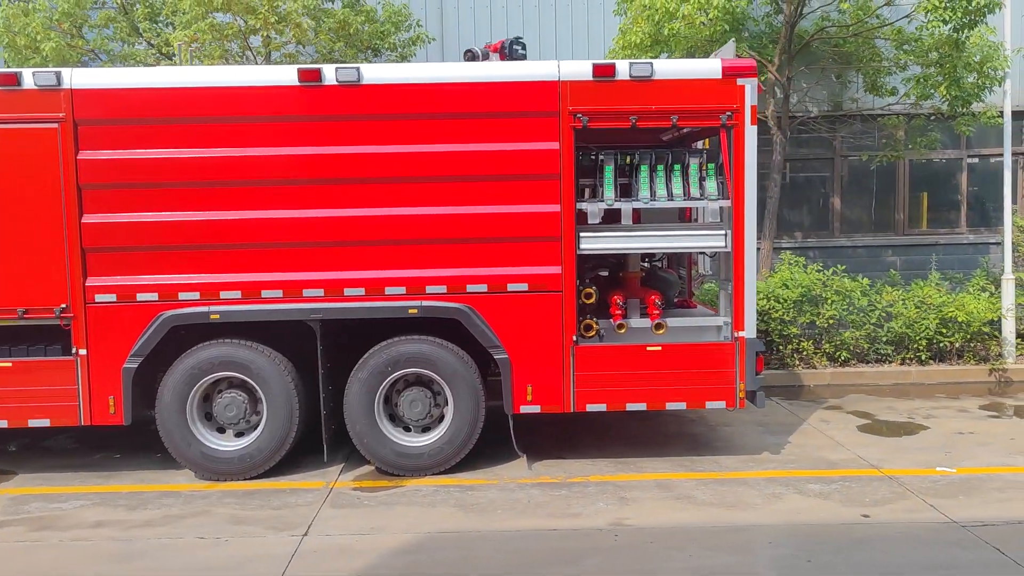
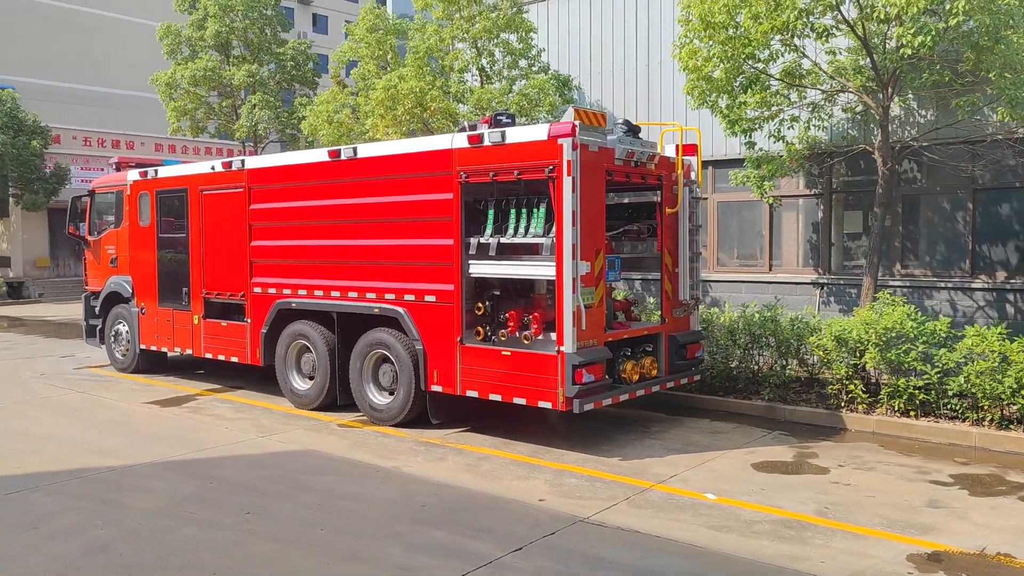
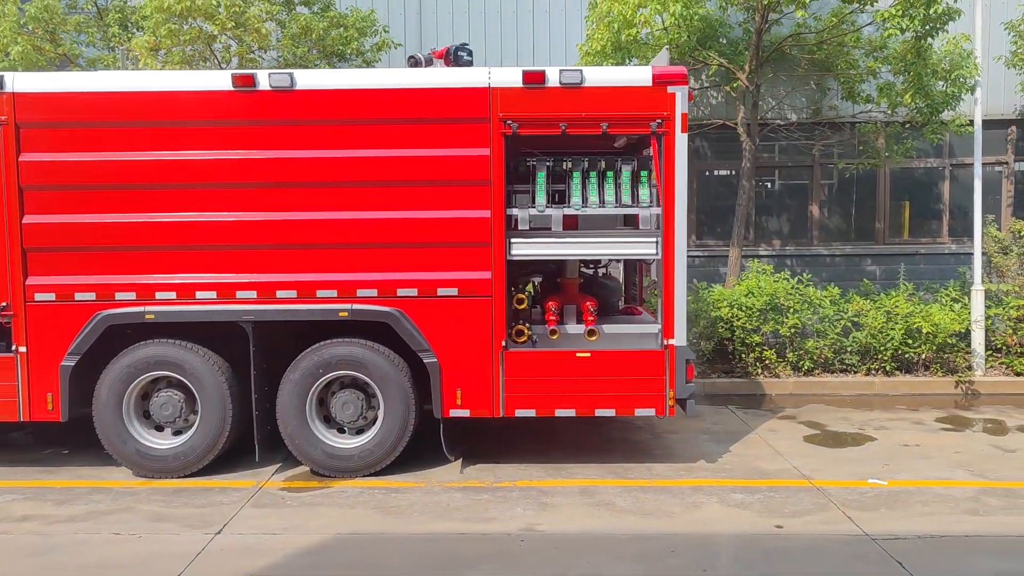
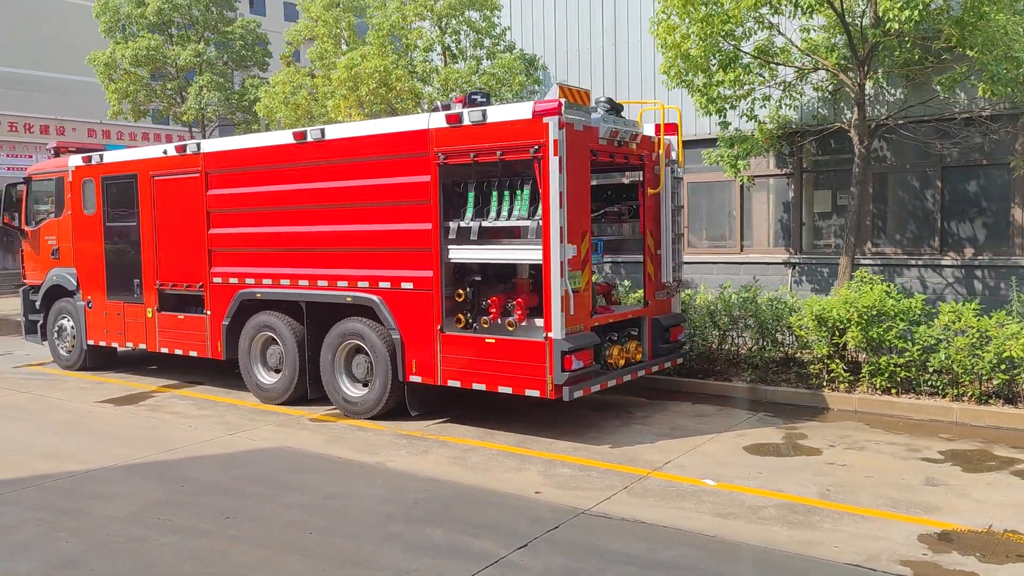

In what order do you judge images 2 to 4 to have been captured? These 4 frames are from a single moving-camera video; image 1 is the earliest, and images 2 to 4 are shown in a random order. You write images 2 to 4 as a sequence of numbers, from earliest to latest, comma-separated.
3, 4, 2
